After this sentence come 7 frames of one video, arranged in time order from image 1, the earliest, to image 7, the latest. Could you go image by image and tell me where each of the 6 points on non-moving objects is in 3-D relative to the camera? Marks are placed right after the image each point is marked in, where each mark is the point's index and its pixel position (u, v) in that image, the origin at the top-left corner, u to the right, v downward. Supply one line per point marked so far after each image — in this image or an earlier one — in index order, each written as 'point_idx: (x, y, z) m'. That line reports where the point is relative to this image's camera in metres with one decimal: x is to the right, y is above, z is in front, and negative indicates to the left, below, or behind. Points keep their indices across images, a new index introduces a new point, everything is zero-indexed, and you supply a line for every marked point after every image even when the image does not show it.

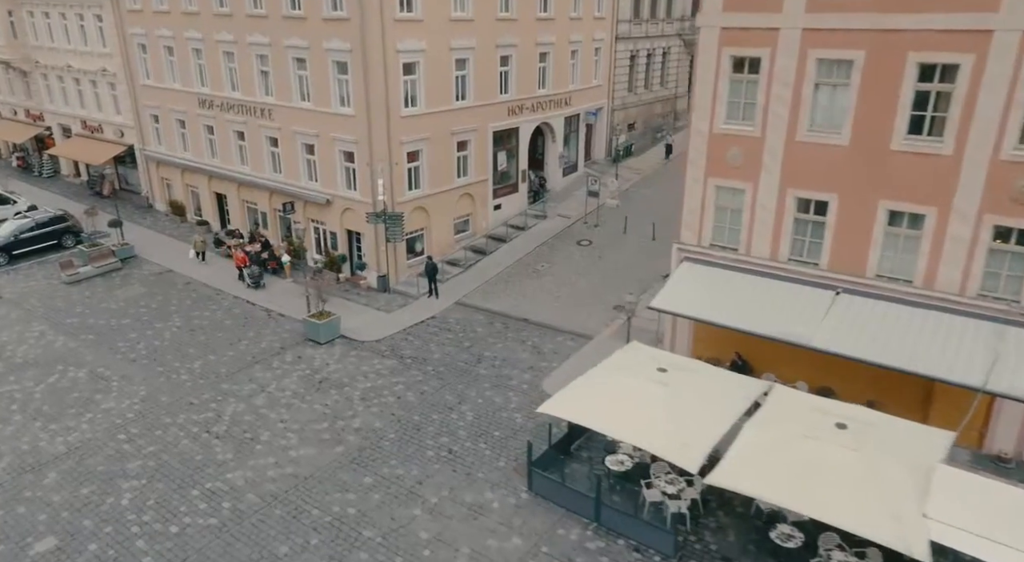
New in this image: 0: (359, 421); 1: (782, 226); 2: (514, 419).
0: (-4.2, -3.8, +19.4) m
1: (+7.0, +1.4, +18.4) m
2: (0.0, -3.7, +19.0) m
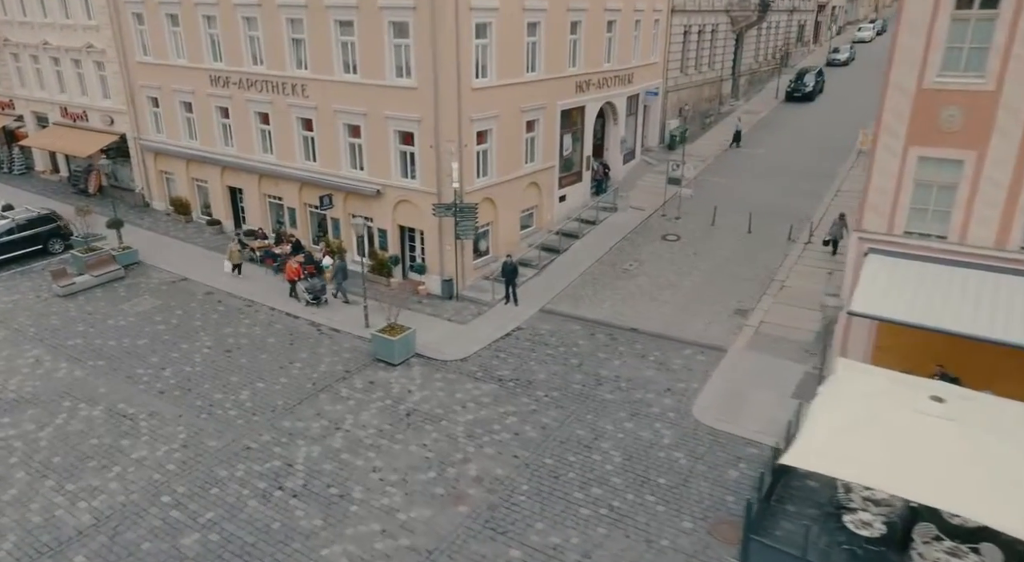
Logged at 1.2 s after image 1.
0: (-0.8, -4.0, +15.0) m
1: (+10.4, +1.5, +14.6) m
2: (+3.4, -3.8, +14.8) m
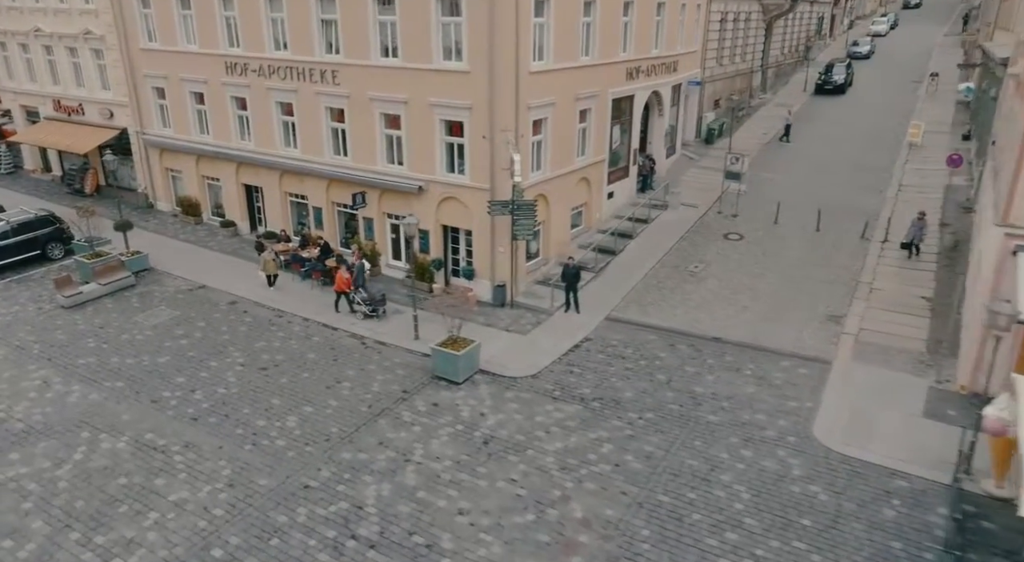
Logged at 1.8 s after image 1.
0: (+1.2, -4.1, +12.8) m
1: (+12.4, +1.5, +12.6) m
2: (+5.5, -3.9, +12.7) m
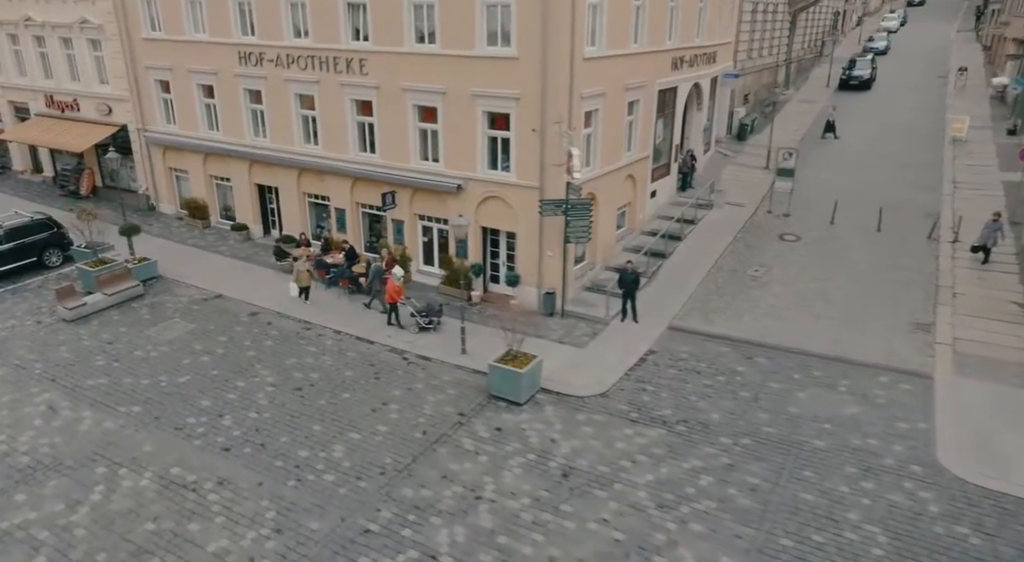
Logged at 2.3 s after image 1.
0: (+2.8, -4.3, +11.0) m
1: (+13.9, +1.4, +11.1) m
2: (+7.0, -4.0, +11.0) m
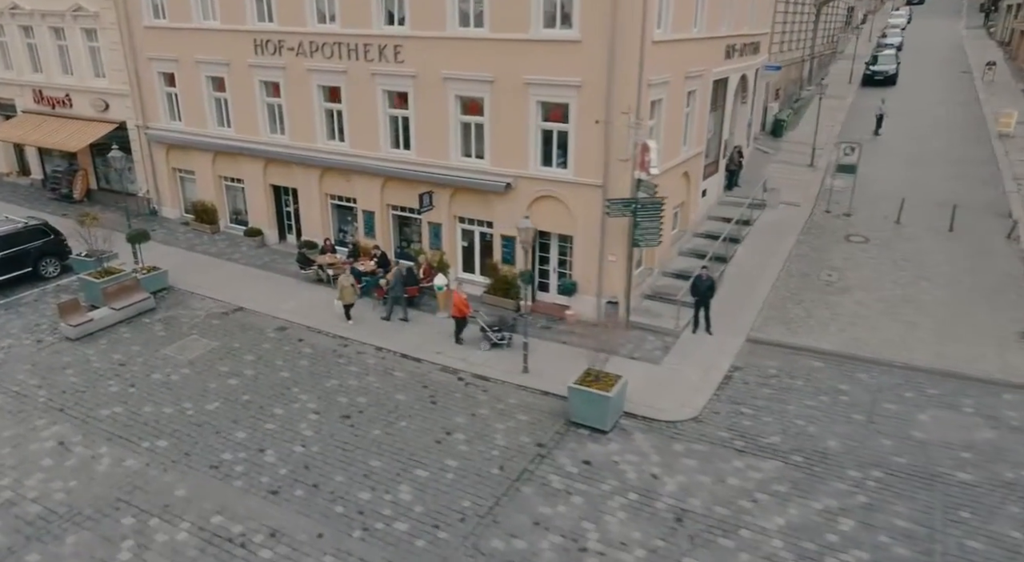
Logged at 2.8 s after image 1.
0: (+4.5, -4.4, +9.2) m
1: (+15.5, +1.4, +9.5) m
2: (+8.7, -4.1, +9.3) m
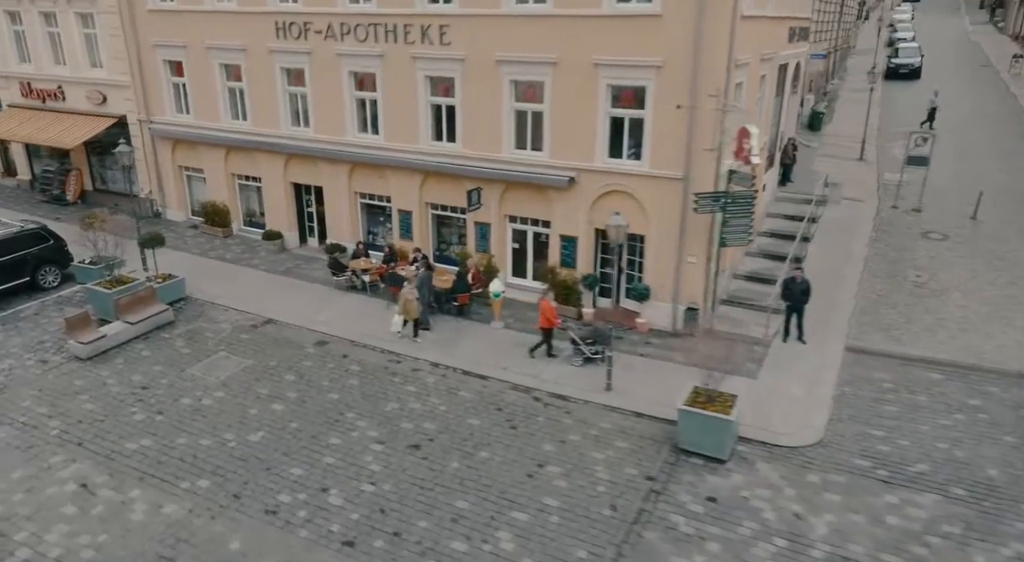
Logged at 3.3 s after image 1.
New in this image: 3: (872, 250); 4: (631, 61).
0: (+6.3, -4.5, +7.5) m
1: (+17.3, +1.4, +8.1) m
2: (+10.5, -4.1, +7.7) m
3: (+9.7, +0.9, +19.0) m
4: (+2.6, +4.6, +14.9) m
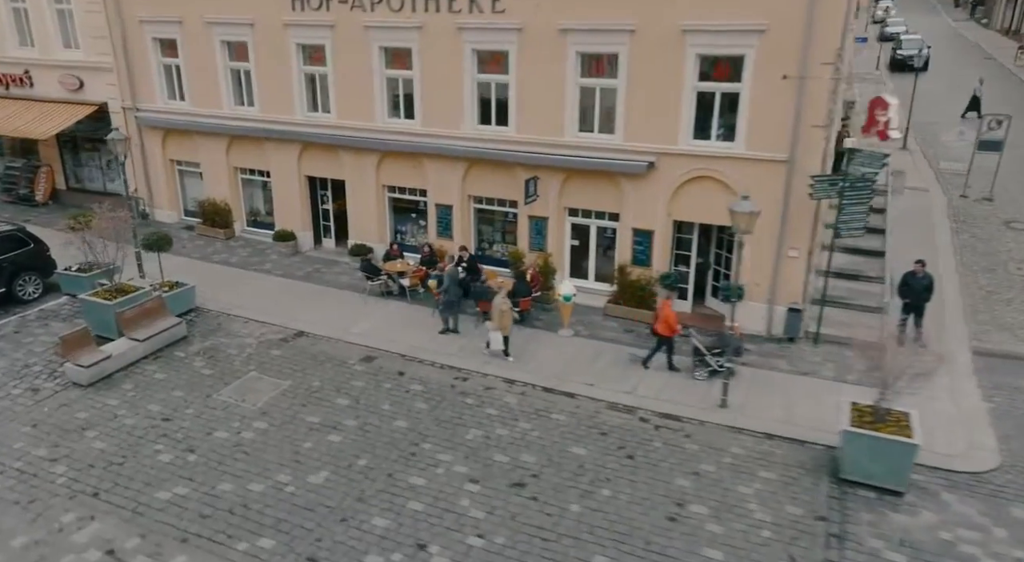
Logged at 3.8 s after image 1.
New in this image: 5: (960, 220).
0: (+8.3, -4.3, +5.7) m
1: (+19.2, +1.8, +7.0) m
2: (+12.6, -3.9, +6.1) m
3: (+11.0, +1.0, +17.4) m
4: (+4.0, +4.6, +13.0) m
5: (+11.8, +1.6, +18.7) m
